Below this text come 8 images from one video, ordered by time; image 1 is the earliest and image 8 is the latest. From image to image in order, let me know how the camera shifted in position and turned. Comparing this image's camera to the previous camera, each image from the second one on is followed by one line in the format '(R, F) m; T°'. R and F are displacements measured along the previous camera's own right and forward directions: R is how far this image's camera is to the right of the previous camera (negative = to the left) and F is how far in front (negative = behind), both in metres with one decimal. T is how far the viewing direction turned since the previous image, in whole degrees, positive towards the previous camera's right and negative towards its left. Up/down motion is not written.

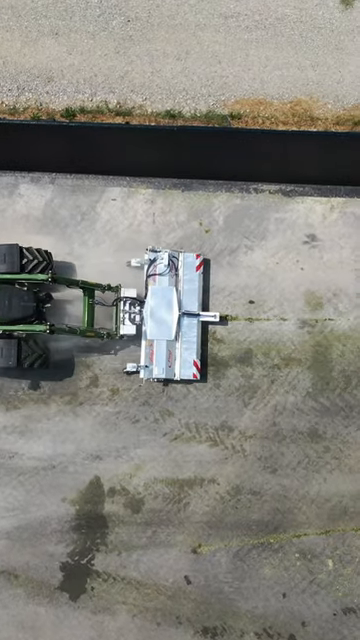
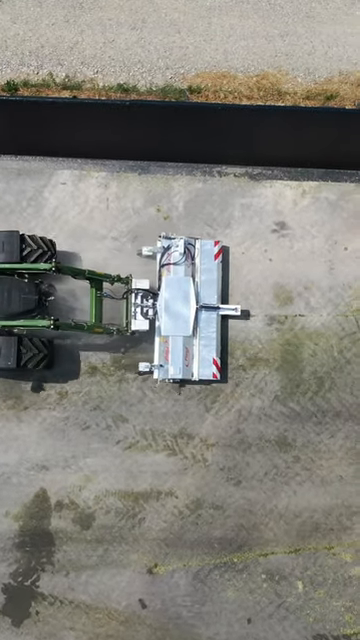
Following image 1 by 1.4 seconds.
(+2.0, +1.4) m; -7°
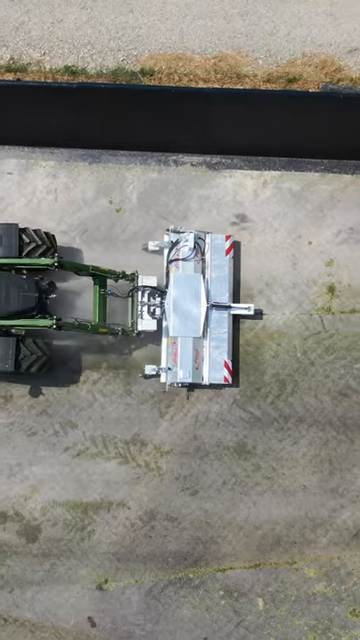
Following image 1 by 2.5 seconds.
(+0.6, +0.8) m; 0°
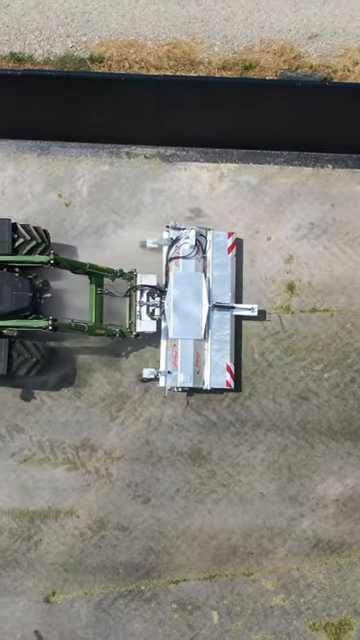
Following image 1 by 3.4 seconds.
(+0.5, +0.5) m; 0°
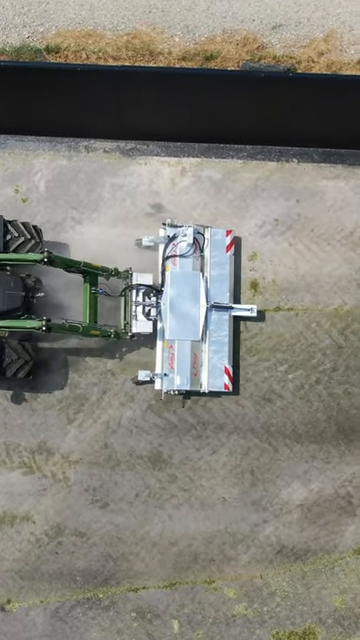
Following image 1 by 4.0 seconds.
(+0.4, +0.3) m; 0°
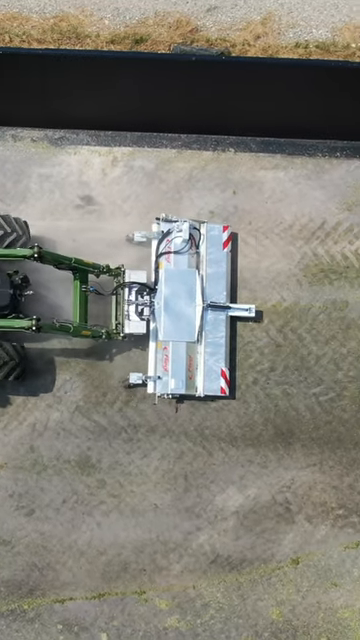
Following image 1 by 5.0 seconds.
(+0.7, +0.5) m; 0°
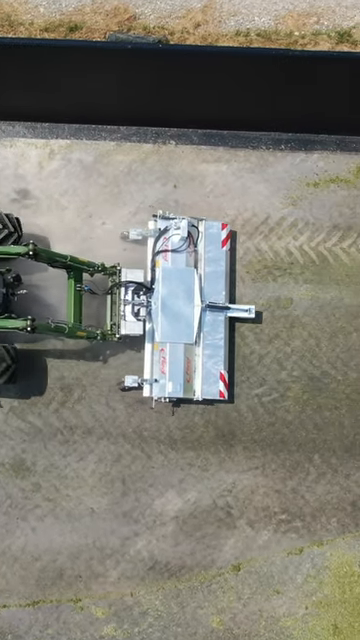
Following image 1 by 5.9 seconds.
(+0.6, +0.3) m; 0°
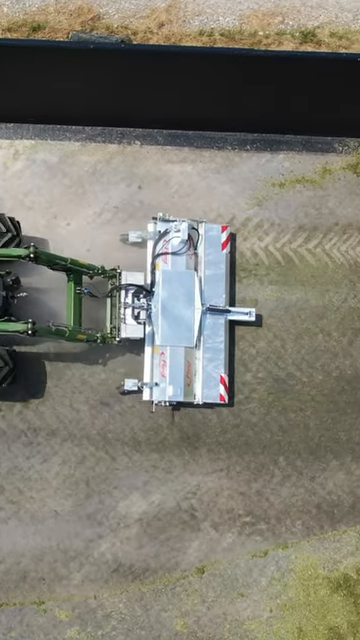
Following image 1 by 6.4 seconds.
(+0.3, 0.0) m; 0°
